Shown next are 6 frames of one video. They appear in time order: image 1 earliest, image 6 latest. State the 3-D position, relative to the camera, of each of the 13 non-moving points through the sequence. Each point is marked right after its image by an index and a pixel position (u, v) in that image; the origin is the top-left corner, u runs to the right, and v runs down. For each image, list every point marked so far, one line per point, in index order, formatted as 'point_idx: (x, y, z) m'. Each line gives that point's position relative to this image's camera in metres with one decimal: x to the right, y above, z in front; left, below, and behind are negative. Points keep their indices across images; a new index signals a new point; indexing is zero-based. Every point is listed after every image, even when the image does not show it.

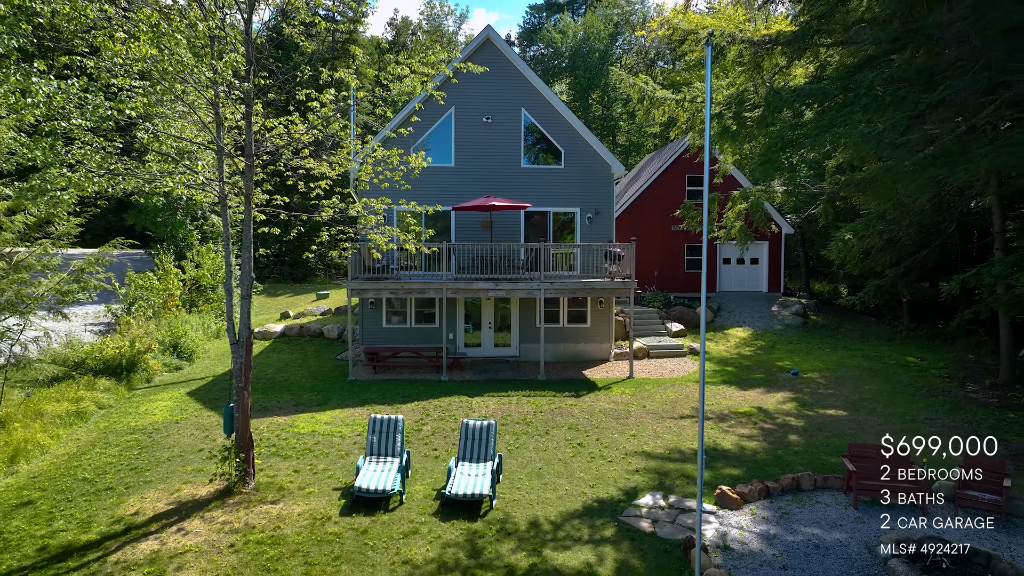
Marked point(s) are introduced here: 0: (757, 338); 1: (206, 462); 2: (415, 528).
0: (+8.3, -1.7, +19.3) m
1: (-4.9, -2.8, +9.1) m
2: (-1.2, -3.0, +7.2) m
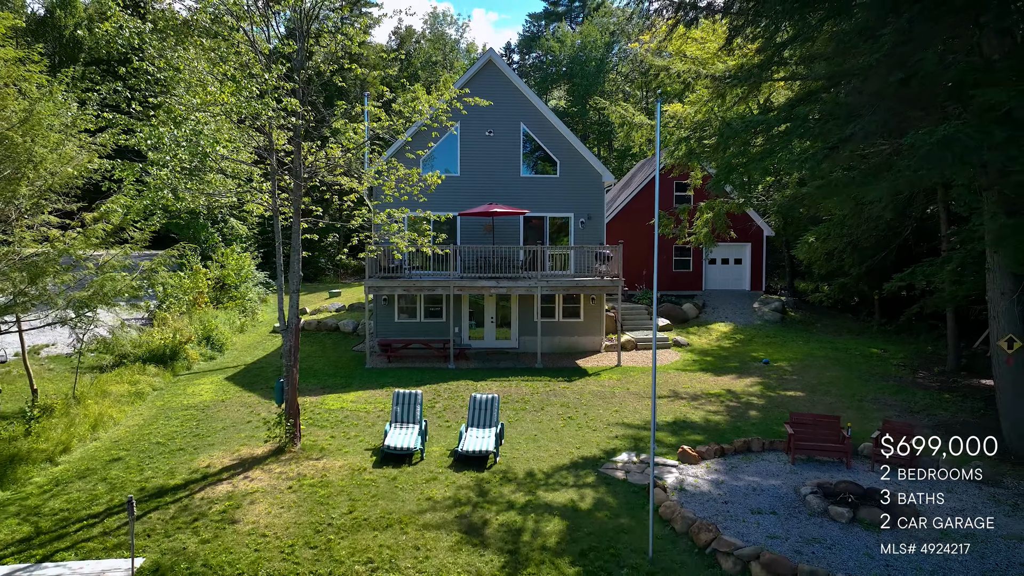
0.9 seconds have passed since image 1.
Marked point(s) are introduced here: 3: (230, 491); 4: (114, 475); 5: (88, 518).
0: (+8.4, -1.6, +21.0) m
1: (-4.9, -2.7, +10.9) m
2: (-1.2, -2.9, +9.0) m
3: (-4.2, -3.0, +8.5) m
4: (-6.3, -2.9, +9.1) m
5: (-5.7, -3.1, +7.8) m
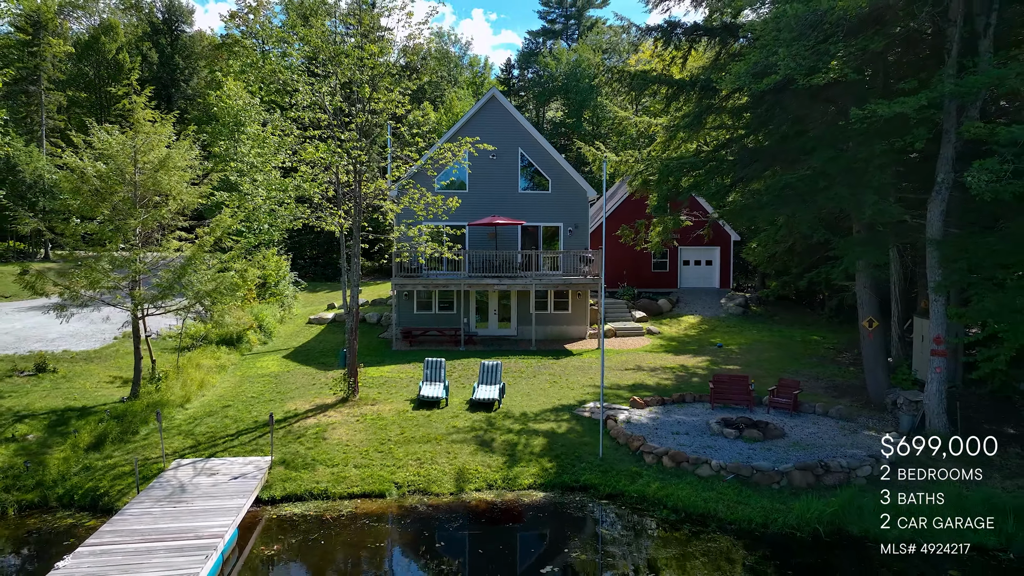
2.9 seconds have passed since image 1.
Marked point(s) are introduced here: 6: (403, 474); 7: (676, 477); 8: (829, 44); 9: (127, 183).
0: (+8.3, -1.5, +24.8) m
1: (-4.9, -2.6, +14.7) m
2: (-1.3, -2.8, +12.7) m
3: (-4.3, -2.9, +12.3) m
4: (-6.3, -2.8, +12.9) m
5: (-5.8, -3.0, +11.6) m
6: (-2.0, -3.4, +10.4) m
7: (+2.9, -3.3, +10.1) m
8: (+5.3, +4.1, +9.7) m
9: (-9.1, +2.5, +13.5) m
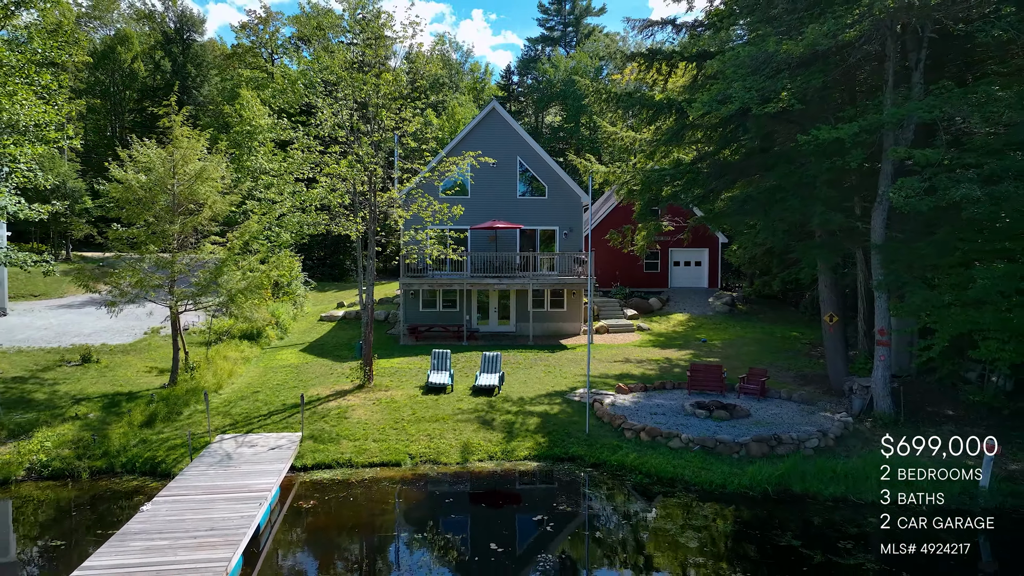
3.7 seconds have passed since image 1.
0: (+8.3, -1.5, +26.4) m
1: (-4.9, -2.5, +16.3) m
2: (-1.3, -2.8, +14.4) m
3: (-4.3, -2.9, +13.9) m
4: (-6.4, -2.8, +14.5) m
5: (-5.8, -3.0, +13.2) m
6: (-2.0, -3.3, +12.0) m
7: (+2.8, -3.3, +11.7) m
8: (+5.3, +4.2, +11.3) m
9: (-9.1, +2.5, +15.1) m
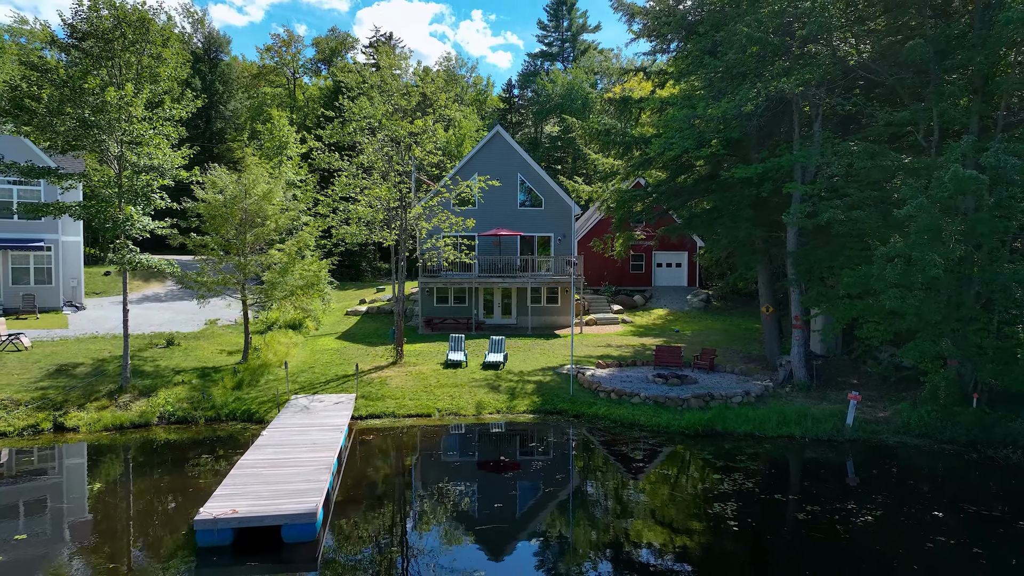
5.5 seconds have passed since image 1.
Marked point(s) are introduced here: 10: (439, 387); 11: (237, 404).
0: (+8.4, -1.4, +30.3) m
1: (-4.9, -2.4, +20.2) m
2: (-1.2, -2.7, +18.3) m
3: (-4.2, -2.8, +17.9) m
4: (-6.3, -2.7, +18.4) m
5: (-5.8, -2.9, +17.1) m
6: (-2.0, -3.2, +15.9) m
7: (+2.9, -3.2, +15.6) m
8: (+5.3, +4.3, +15.2) m
9: (-9.1, +2.6, +19.0) m
10: (-2.2, -3.0, +16.9) m
11: (-7.5, -3.2, +15.4) m
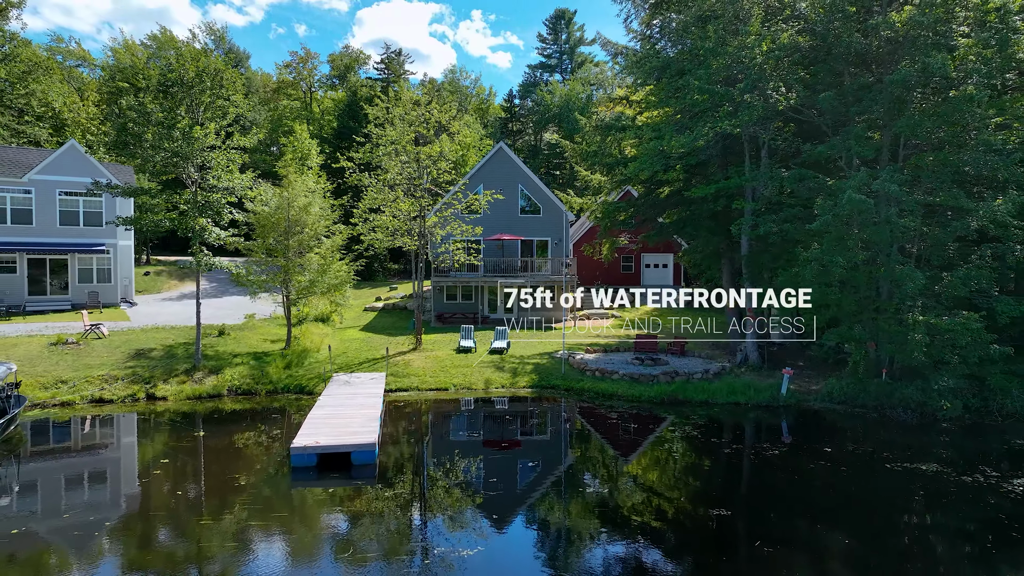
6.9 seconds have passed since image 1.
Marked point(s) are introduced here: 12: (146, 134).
0: (+8.4, -1.3, +33.8) m
1: (-4.8, -2.4, +23.6) m
2: (-1.2, -2.6, +21.7) m
3: (-4.2, -2.7, +21.3) m
4: (-6.2, -2.6, +21.8) m
5: (-5.7, -2.8, +20.6) m
6: (-1.9, -3.2, +19.3) m
7: (+3.0, -3.1, +19.0) m
8: (+5.4, +4.4, +18.6) m
9: (-9.0, +2.7, +22.4) m
10: (-2.1, -2.9, +20.3) m
11: (-7.4, -3.1, +18.9) m
12: (-11.0, +4.6, +16.9) m
